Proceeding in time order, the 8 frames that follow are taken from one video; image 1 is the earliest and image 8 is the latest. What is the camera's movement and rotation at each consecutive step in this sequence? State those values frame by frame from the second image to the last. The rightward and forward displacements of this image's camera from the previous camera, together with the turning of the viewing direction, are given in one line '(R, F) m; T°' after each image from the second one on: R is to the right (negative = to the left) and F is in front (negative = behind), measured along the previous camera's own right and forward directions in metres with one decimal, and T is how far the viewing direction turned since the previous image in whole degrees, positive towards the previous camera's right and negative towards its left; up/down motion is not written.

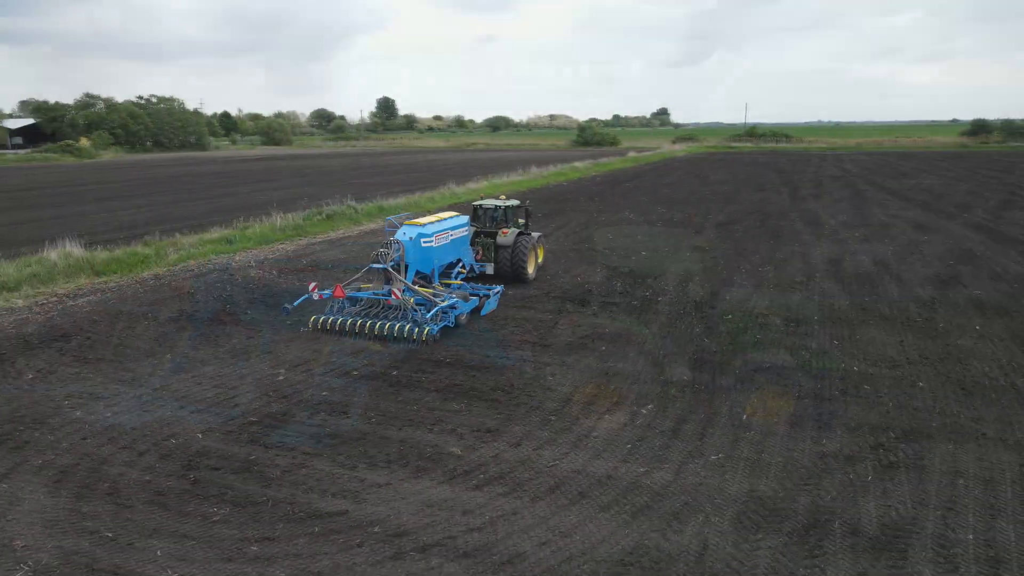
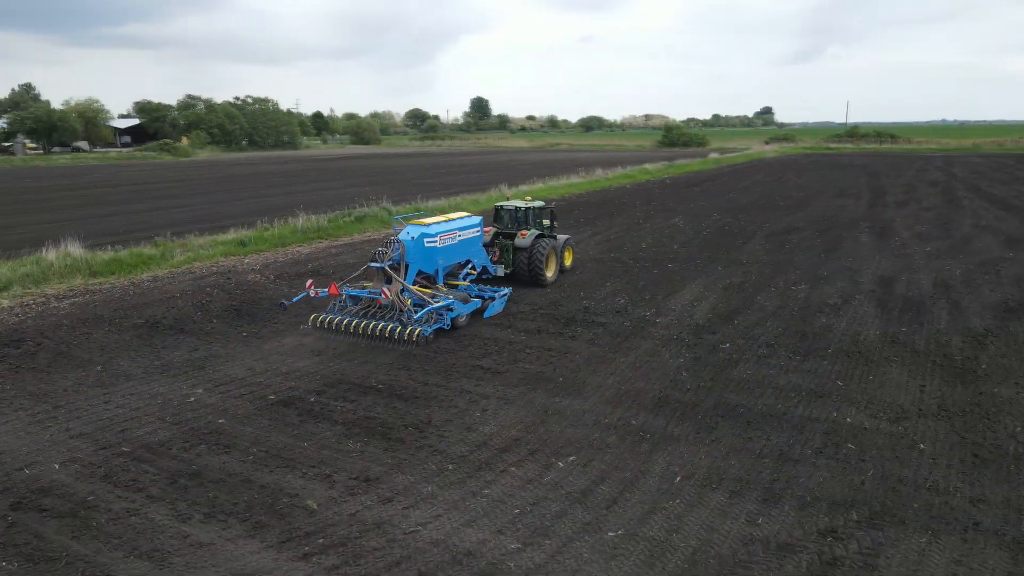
(+1.8, +1.2) m; -7°
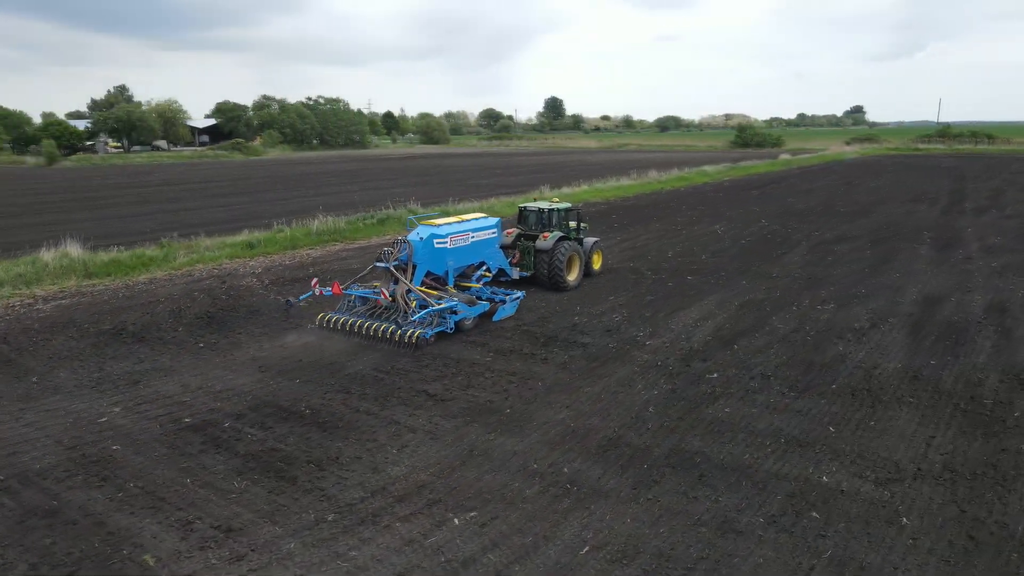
(+1.4, +1.0) m; -6°
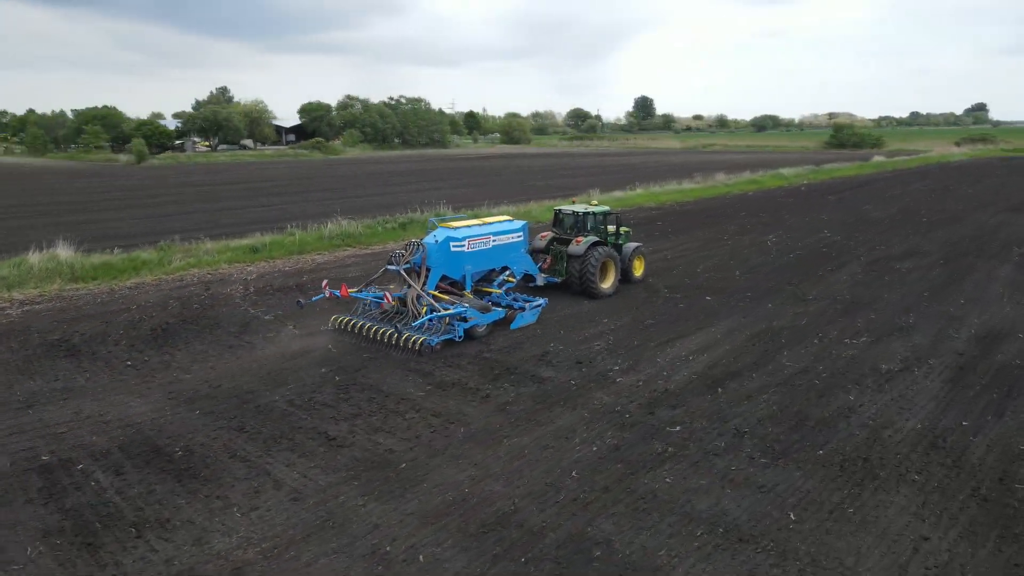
(+1.7, +1.4) m; -7°
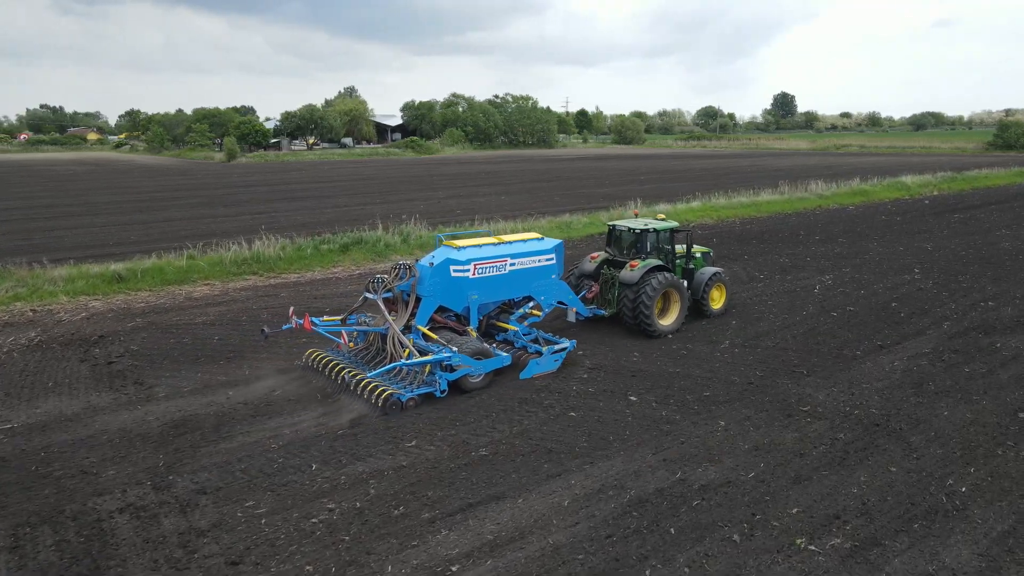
(+3.6, +4.9) m; -10°
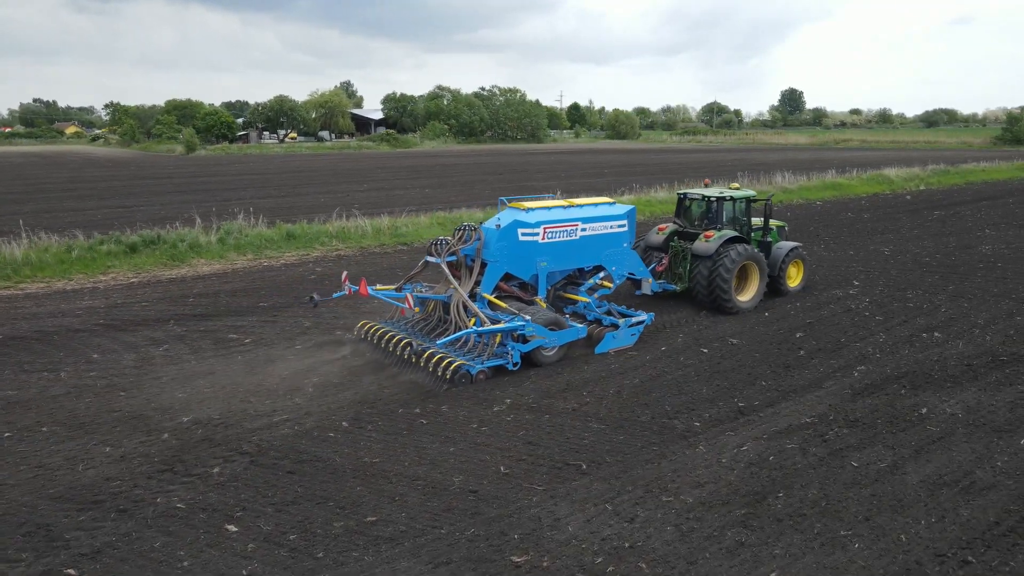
(+3.2, +3.6) m; -1°
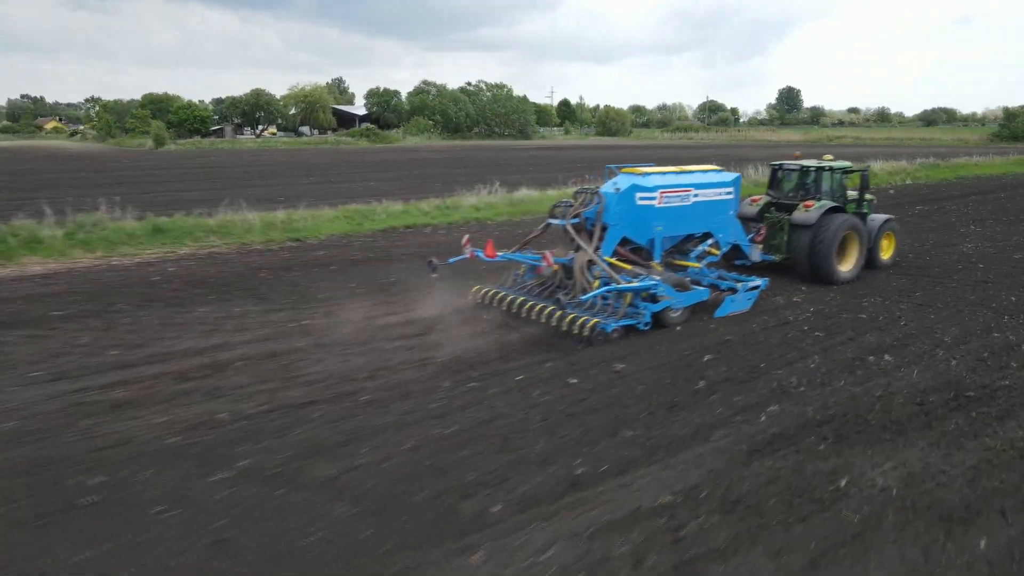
(+1.7, +2.1) m; 0°
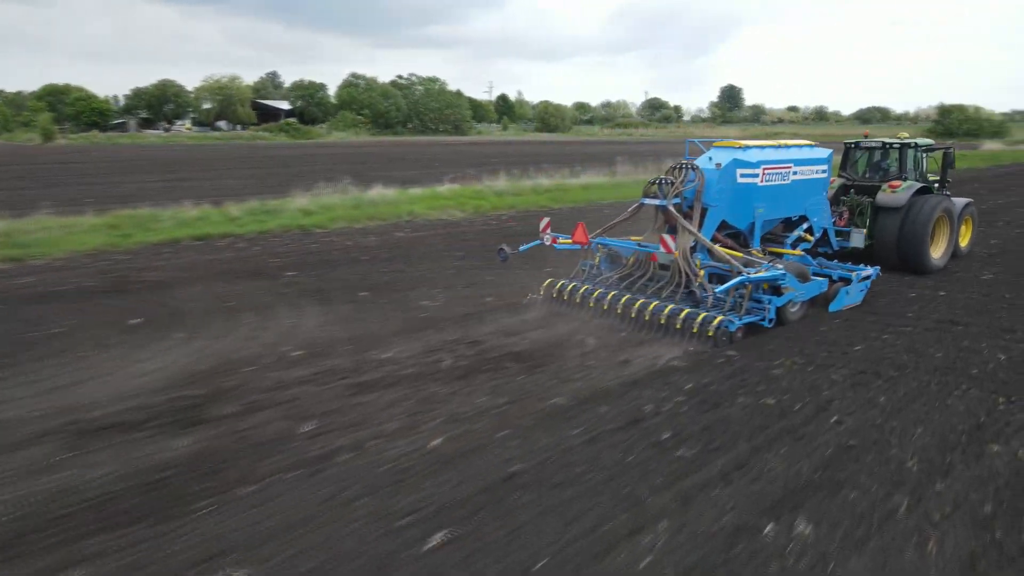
(+1.9, +3.5) m; +4°
